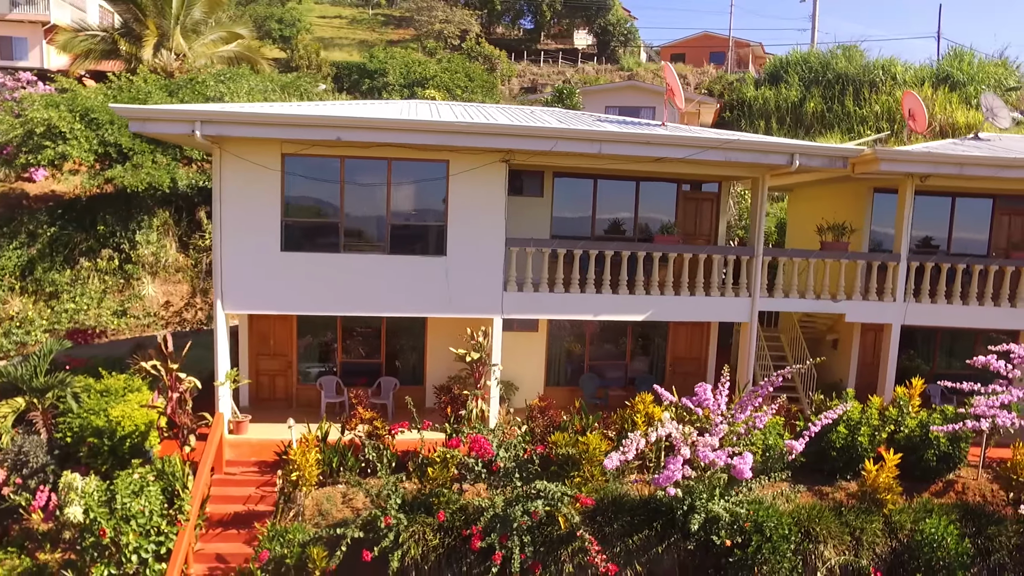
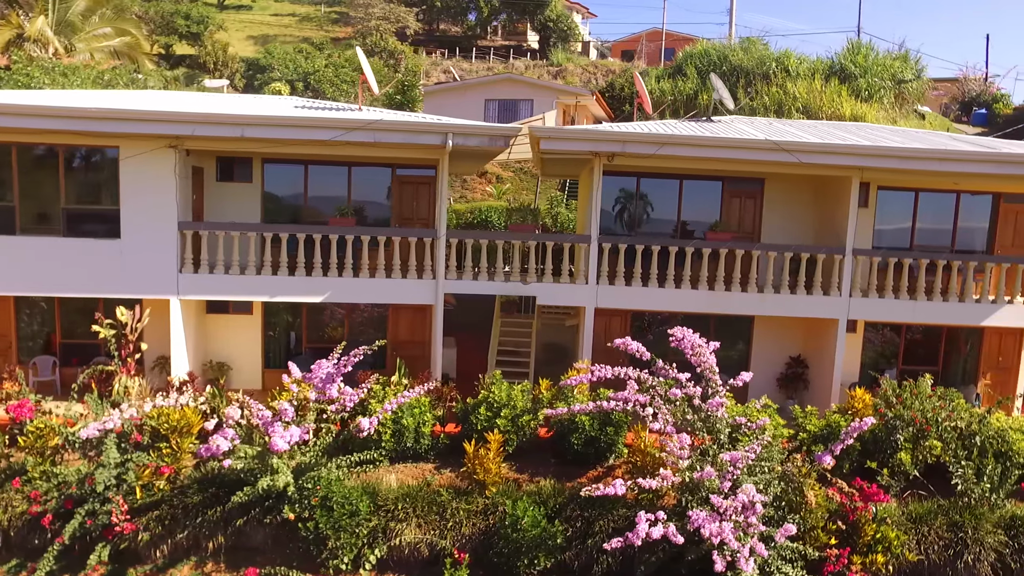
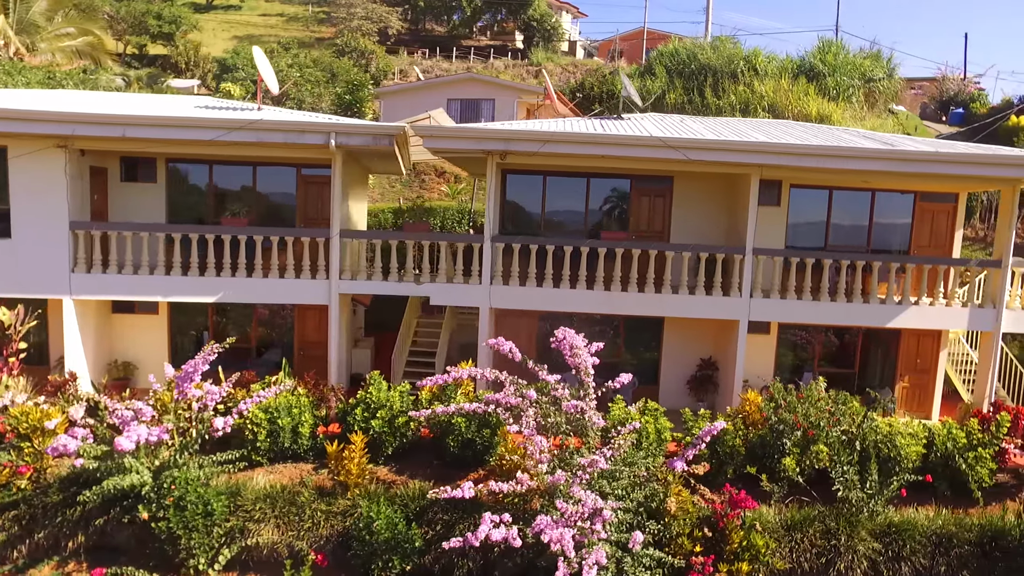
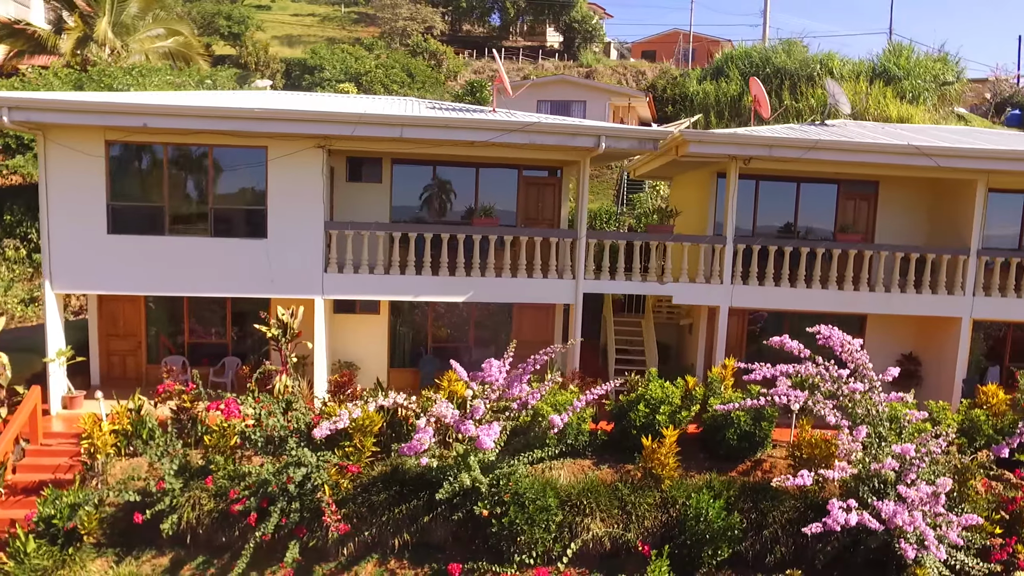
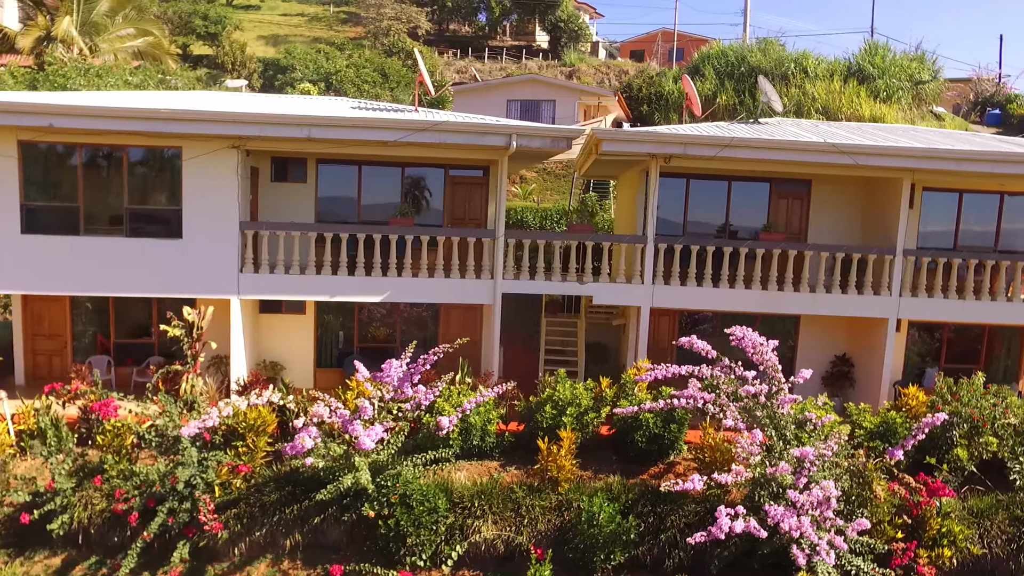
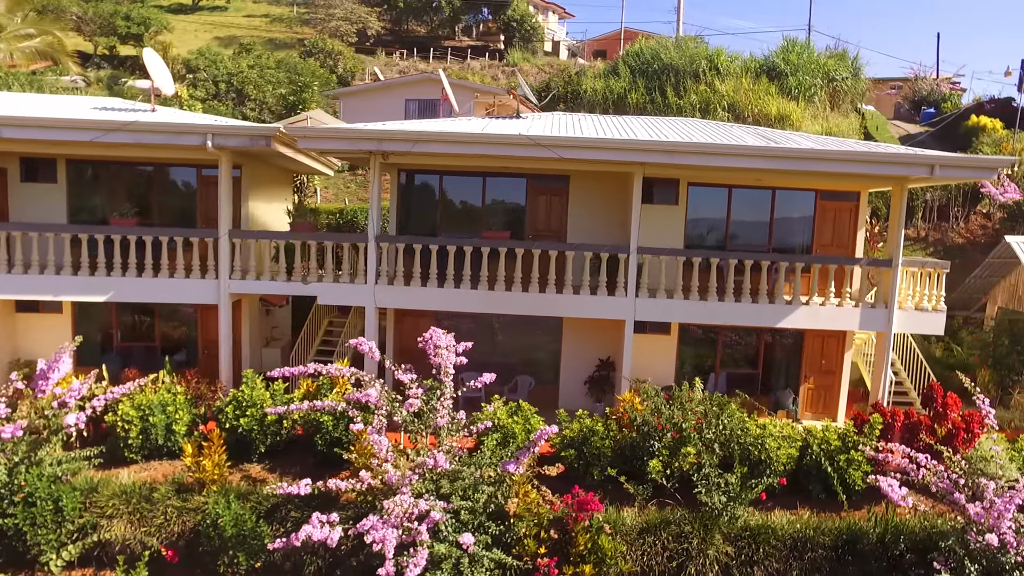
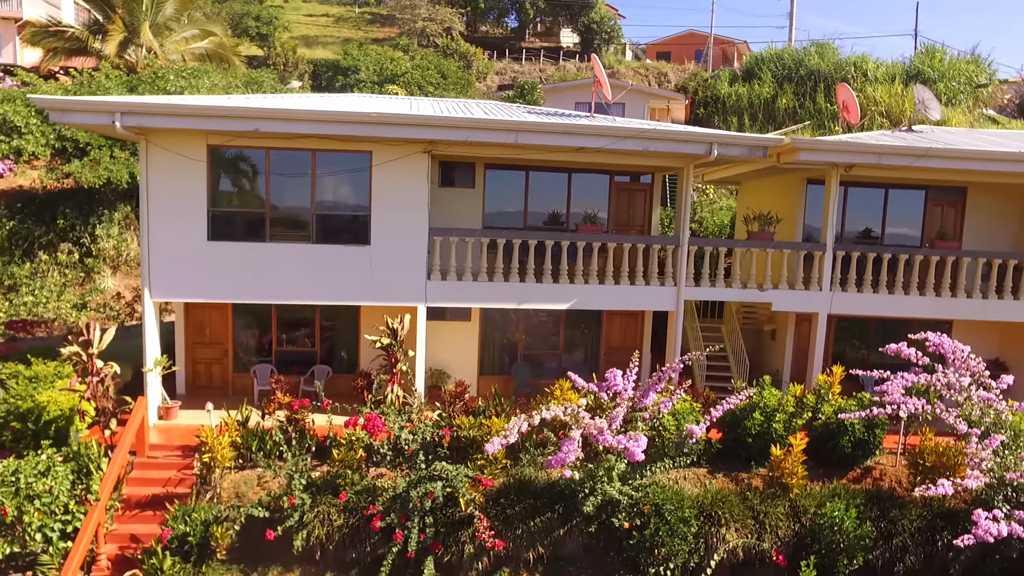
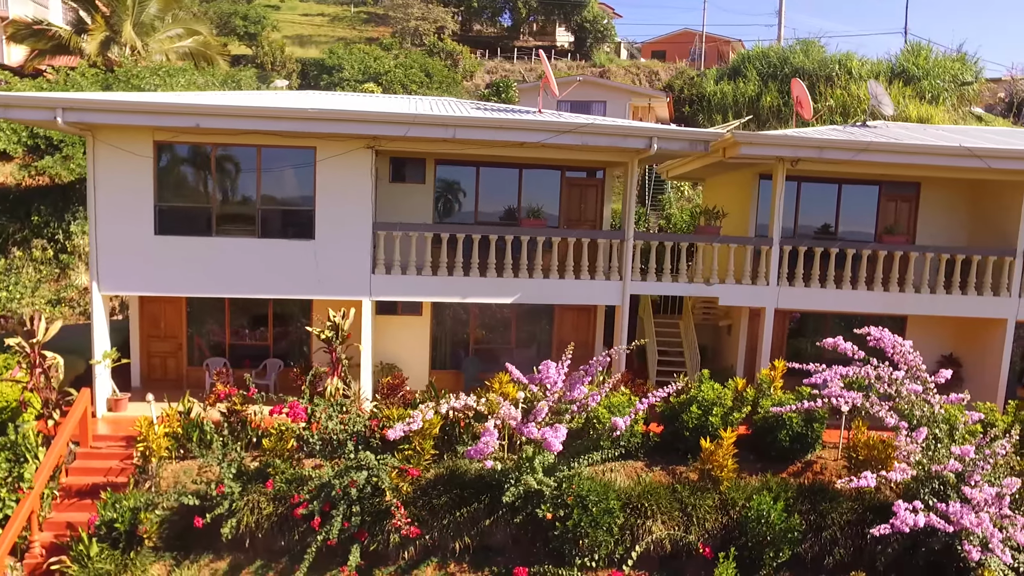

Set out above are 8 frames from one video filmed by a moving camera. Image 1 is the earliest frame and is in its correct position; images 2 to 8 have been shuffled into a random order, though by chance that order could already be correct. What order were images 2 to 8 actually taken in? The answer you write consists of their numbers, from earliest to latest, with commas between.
7, 8, 4, 5, 2, 3, 6
